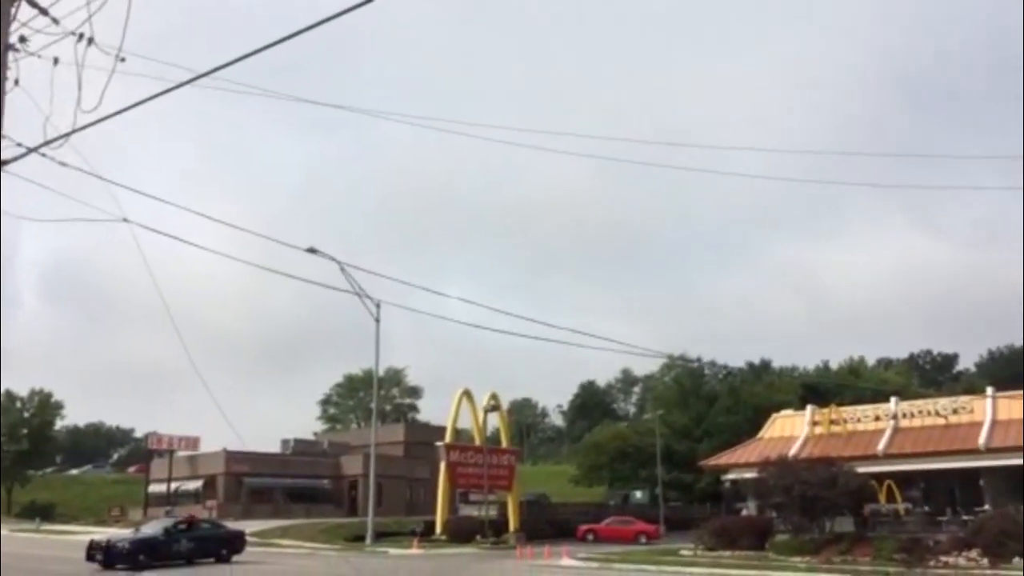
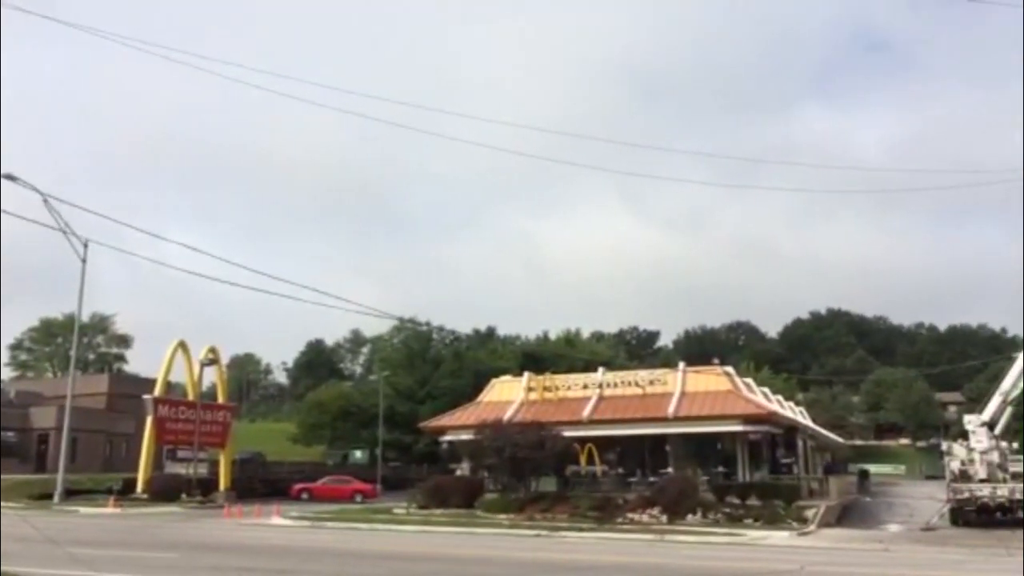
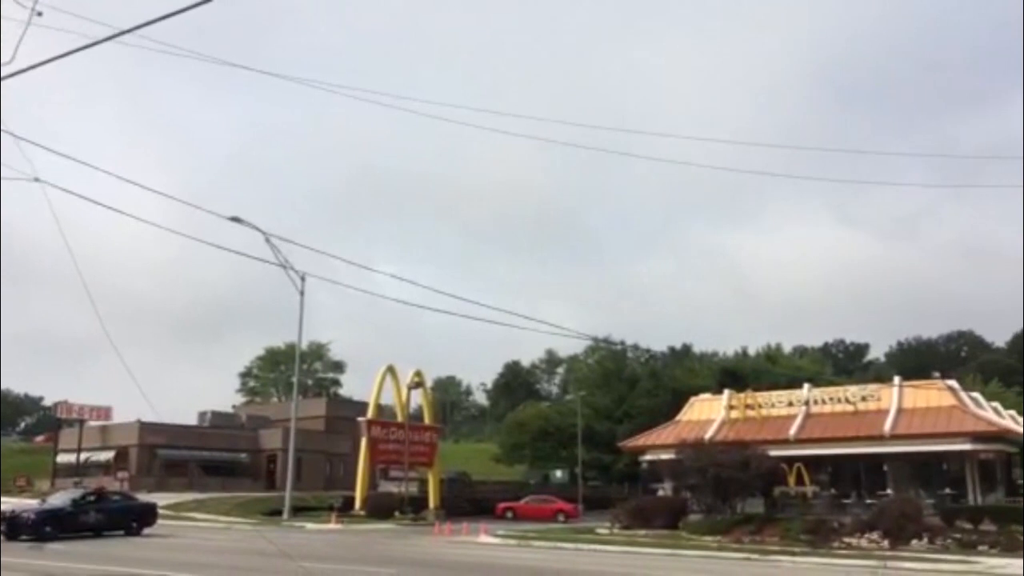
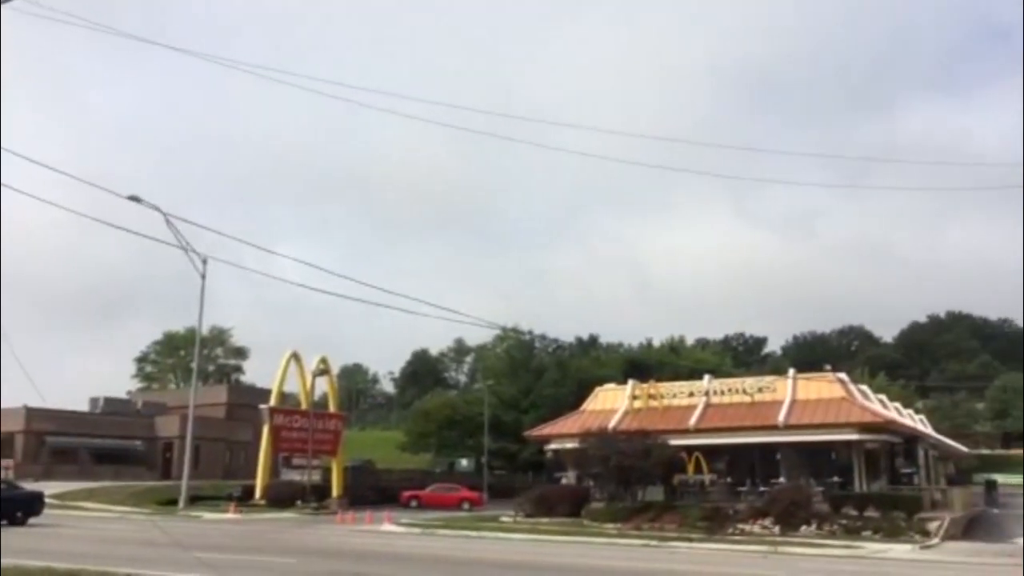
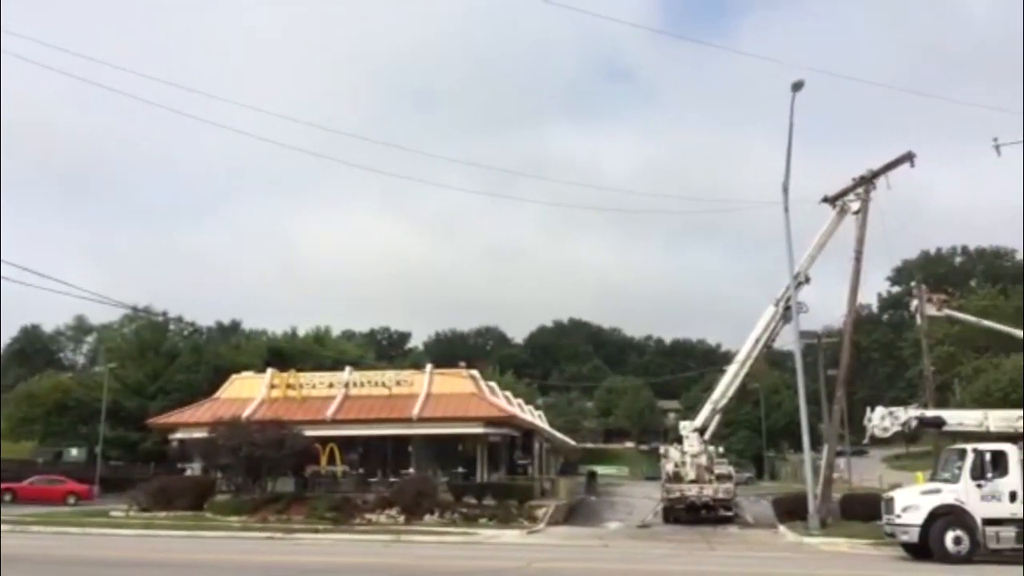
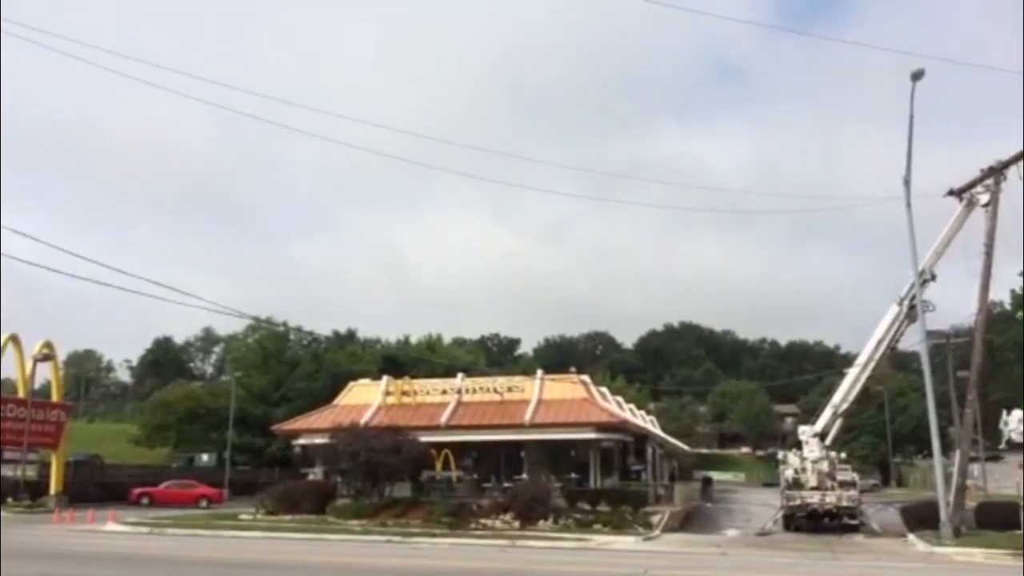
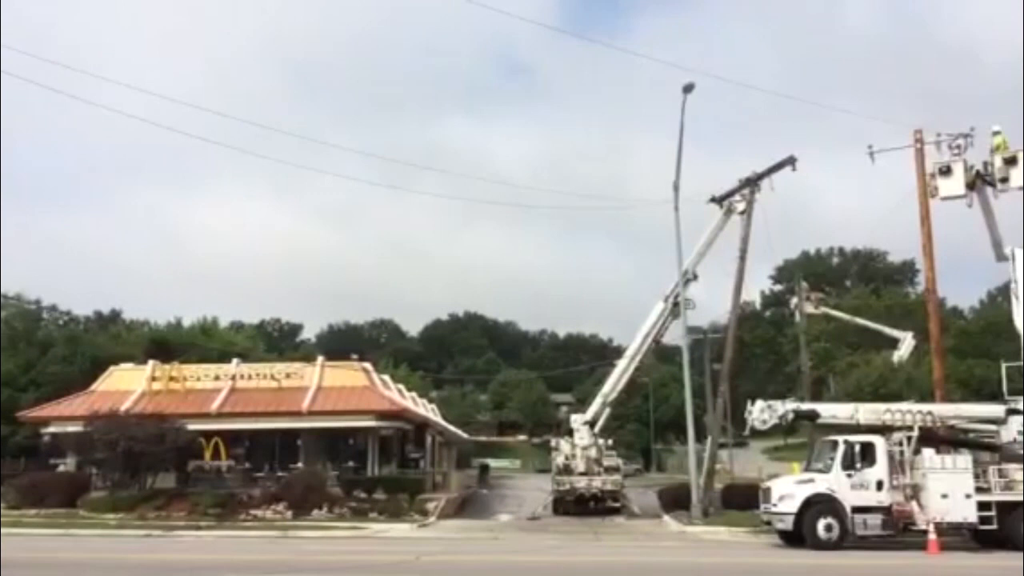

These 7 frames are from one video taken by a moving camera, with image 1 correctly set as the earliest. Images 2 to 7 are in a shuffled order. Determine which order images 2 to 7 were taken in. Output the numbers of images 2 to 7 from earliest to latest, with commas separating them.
3, 4, 2, 6, 5, 7
